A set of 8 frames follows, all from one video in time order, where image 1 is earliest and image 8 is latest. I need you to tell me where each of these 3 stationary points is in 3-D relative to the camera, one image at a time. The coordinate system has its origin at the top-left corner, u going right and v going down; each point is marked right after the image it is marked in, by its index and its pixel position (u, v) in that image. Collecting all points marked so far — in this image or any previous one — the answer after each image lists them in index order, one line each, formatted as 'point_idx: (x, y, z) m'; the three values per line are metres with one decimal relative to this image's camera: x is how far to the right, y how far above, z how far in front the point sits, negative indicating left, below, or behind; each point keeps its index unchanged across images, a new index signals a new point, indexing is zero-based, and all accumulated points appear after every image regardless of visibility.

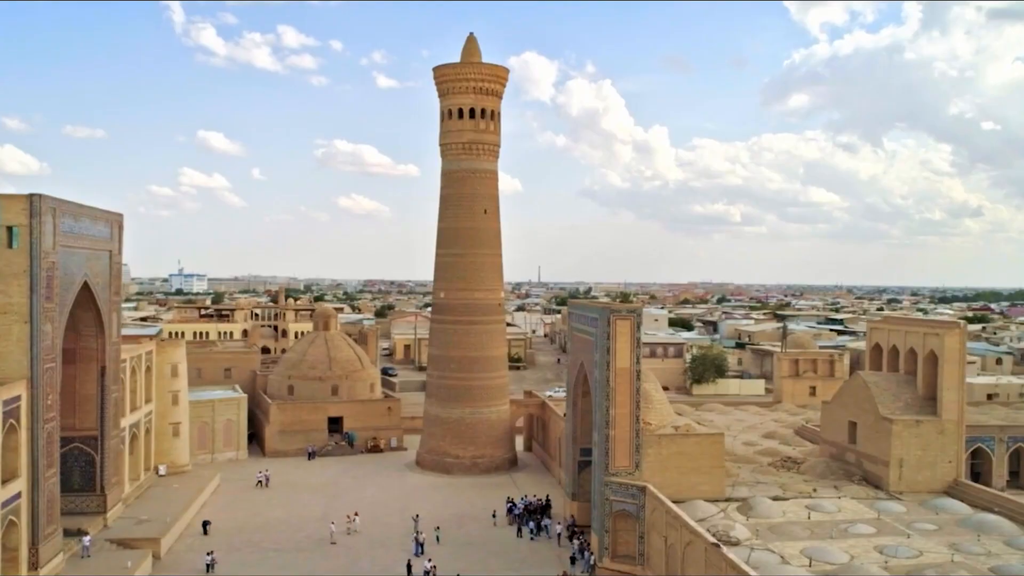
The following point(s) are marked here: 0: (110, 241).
0: (-9.2, +1.1, +18.9) m
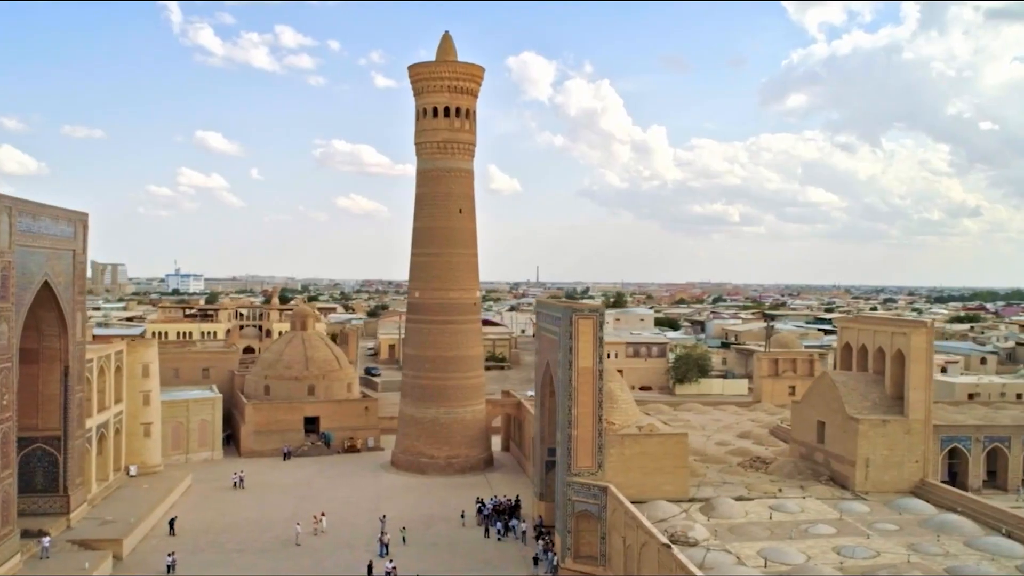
0: (-10.0, +1.1, +18.8) m
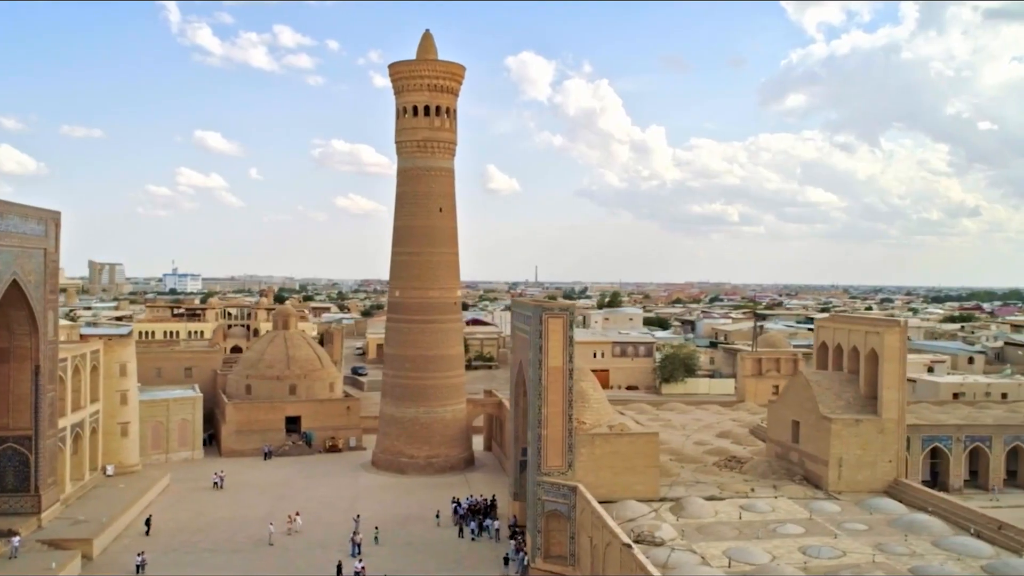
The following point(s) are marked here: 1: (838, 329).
0: (-10.6, +1.1, +18.7) m
1: (+7.8, -1.0, +19.9) m
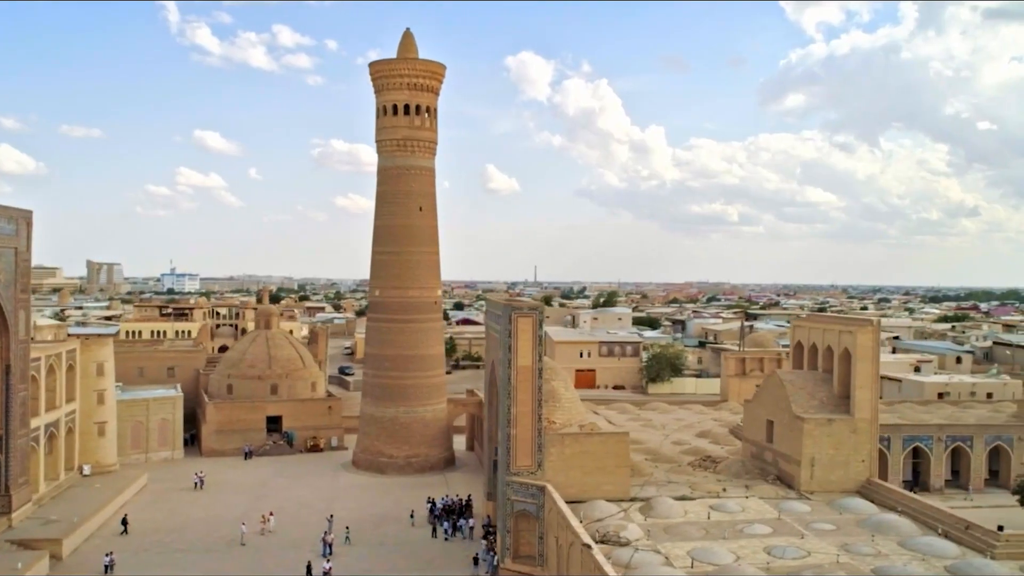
0: (-11.2, +1.1, +18.7) m
1: (+7.2, -1.0, +19.8) m
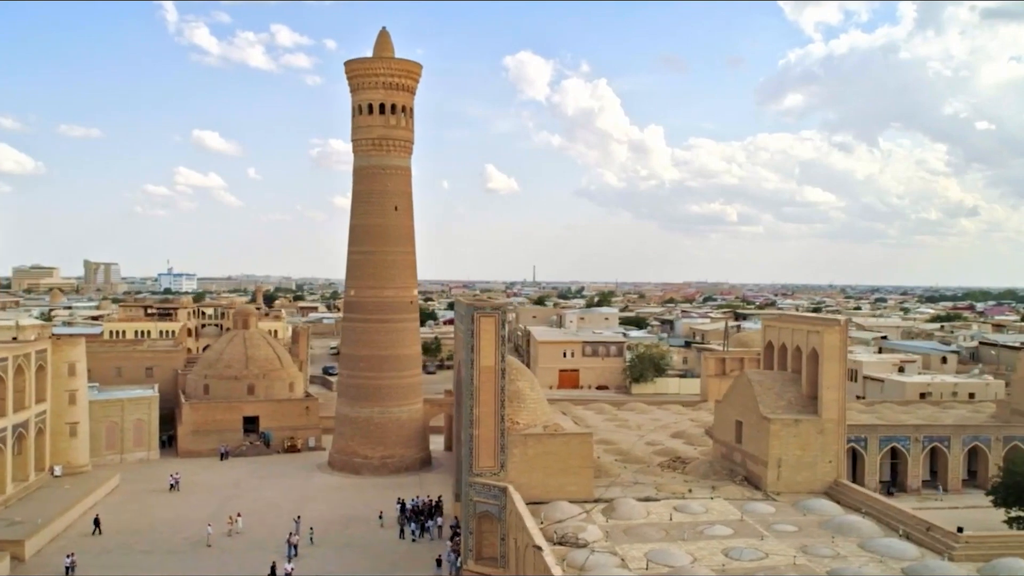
0: (-11.9, +1.1, +18.5) m
1: (+6.5, -1.0, +19.7) m
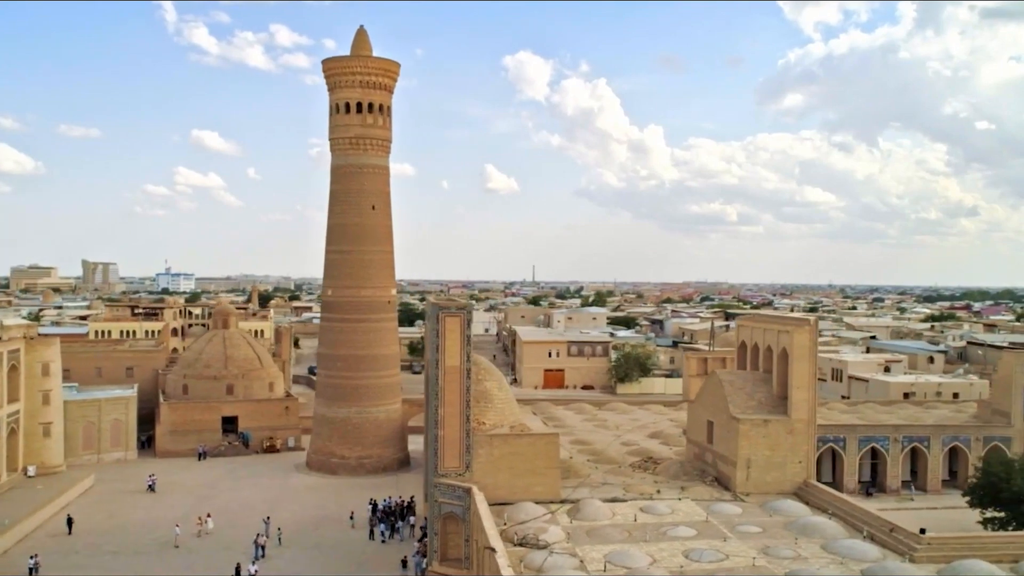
0: (-12.6, +1.2, +18.4) m
1: (+5.8, -1.0, +19.6) m
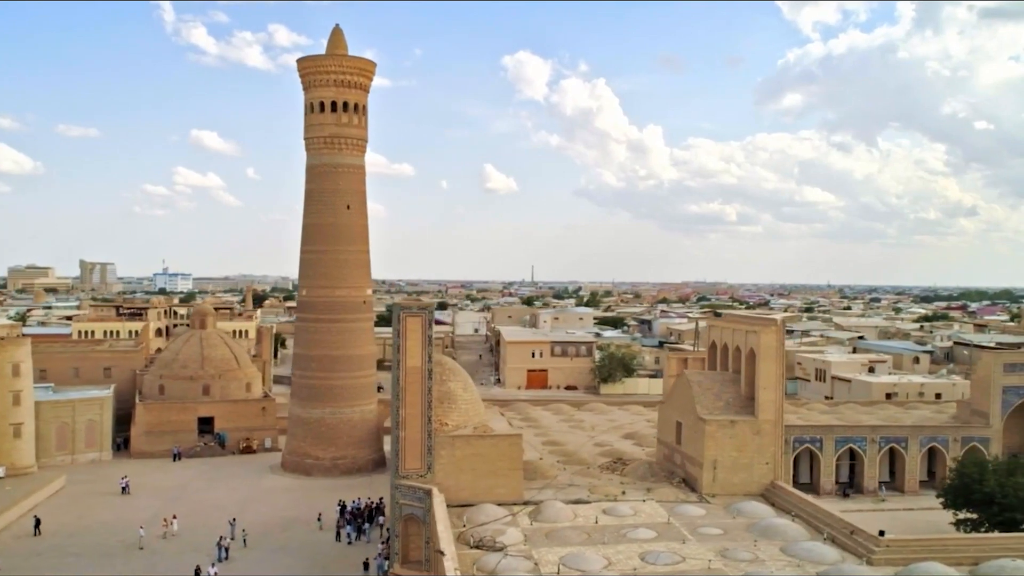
0: (-13.4, +1.2, +18.3) m
1: (+5.0, -0.9, +19.5) m
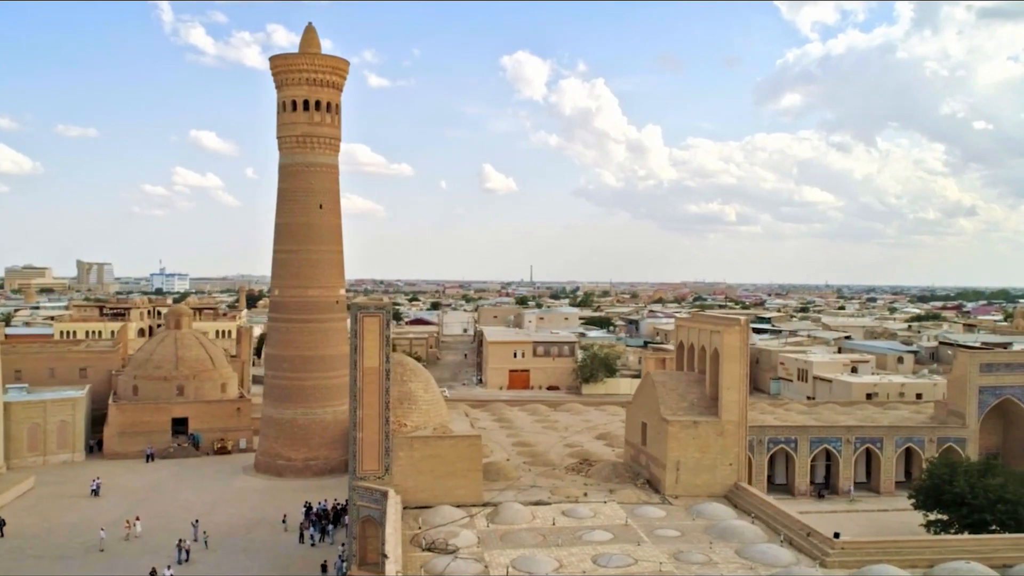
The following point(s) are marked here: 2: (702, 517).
0: (-14.2, +1.2, +18.2) m
1: (+4.2, -0.9, +19.4) m
2: (+3.6, -4.3, +15.7) m
